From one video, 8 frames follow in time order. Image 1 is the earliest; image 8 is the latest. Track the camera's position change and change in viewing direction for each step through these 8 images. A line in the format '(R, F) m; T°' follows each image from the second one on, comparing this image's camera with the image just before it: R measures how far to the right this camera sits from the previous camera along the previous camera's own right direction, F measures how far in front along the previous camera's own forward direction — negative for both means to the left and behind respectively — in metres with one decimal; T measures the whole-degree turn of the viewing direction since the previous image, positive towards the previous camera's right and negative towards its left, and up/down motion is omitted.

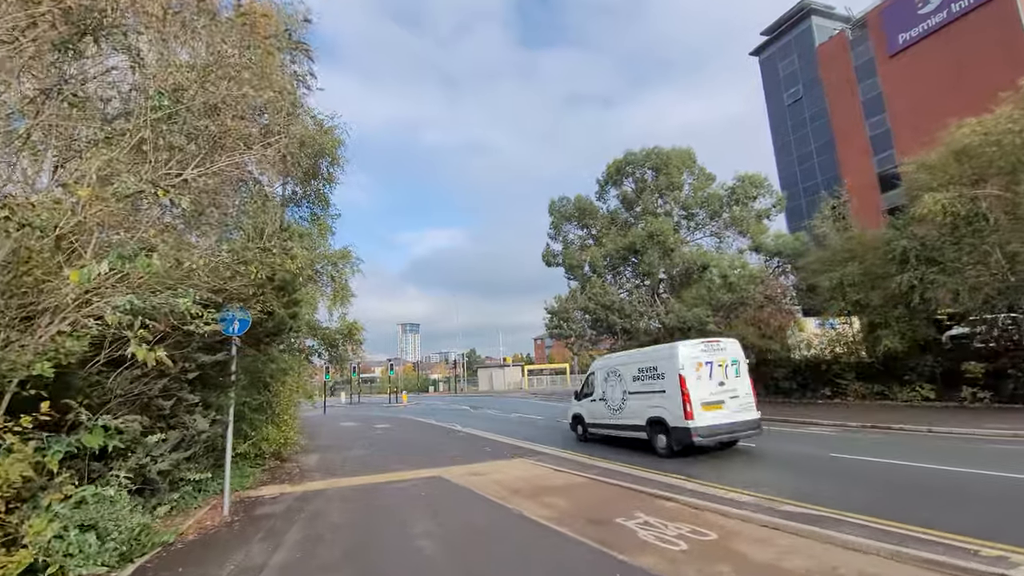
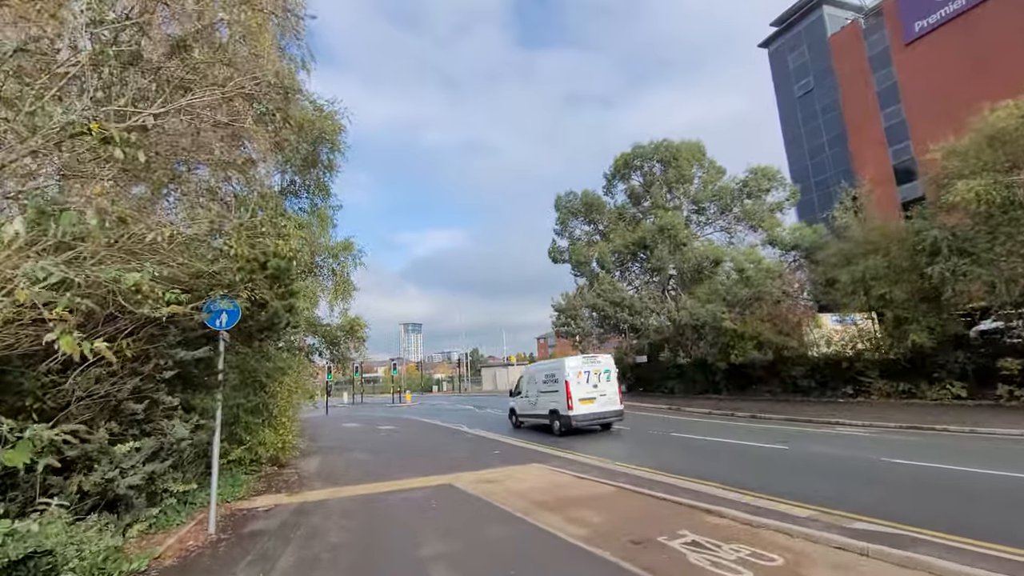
(-0.3, +0.9) m; 0°
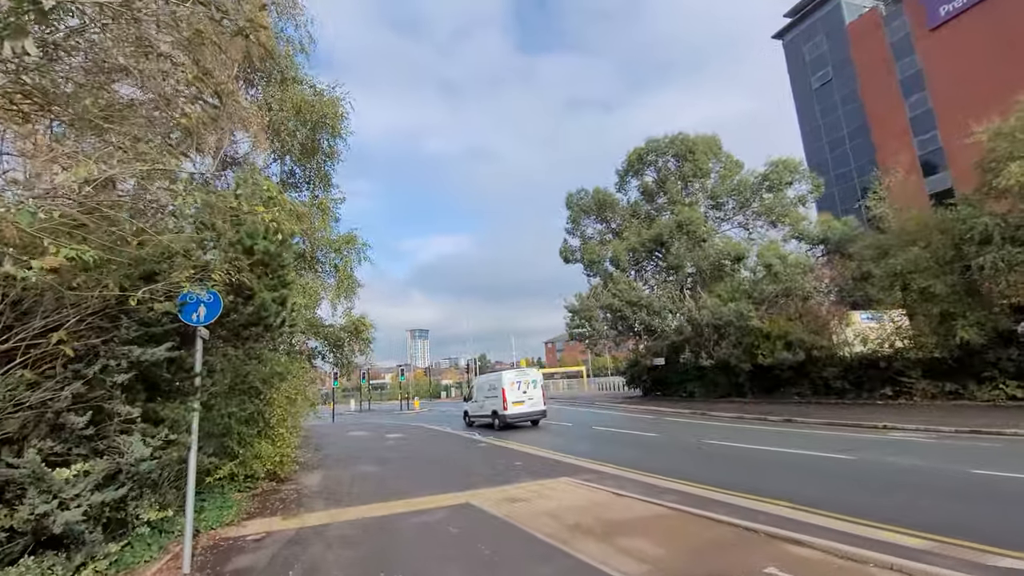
(-0.4, +1.2) m; -1°
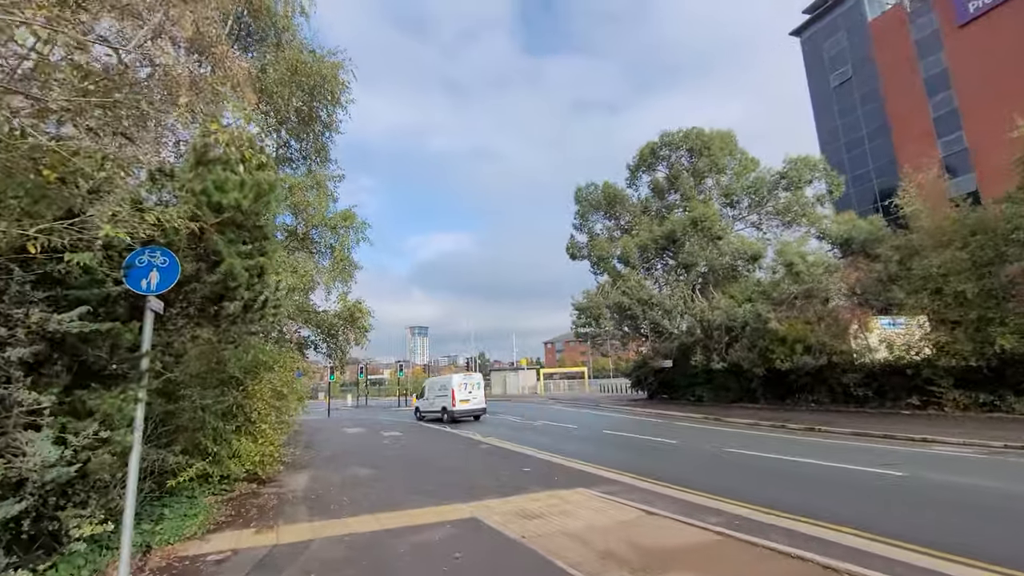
(-0.3, +1.2) m; 0°
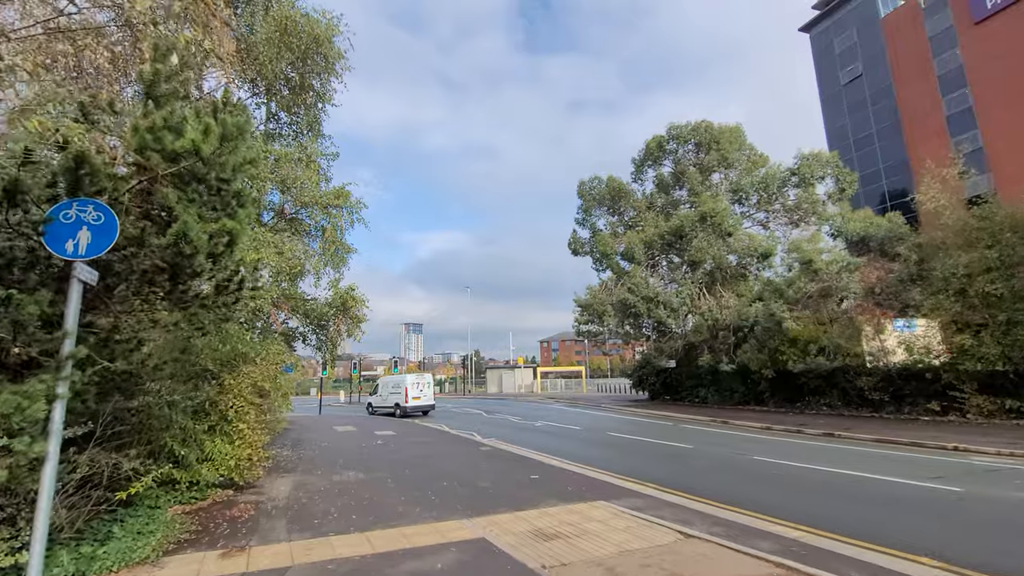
(-0.3, +1.1) m; +1°
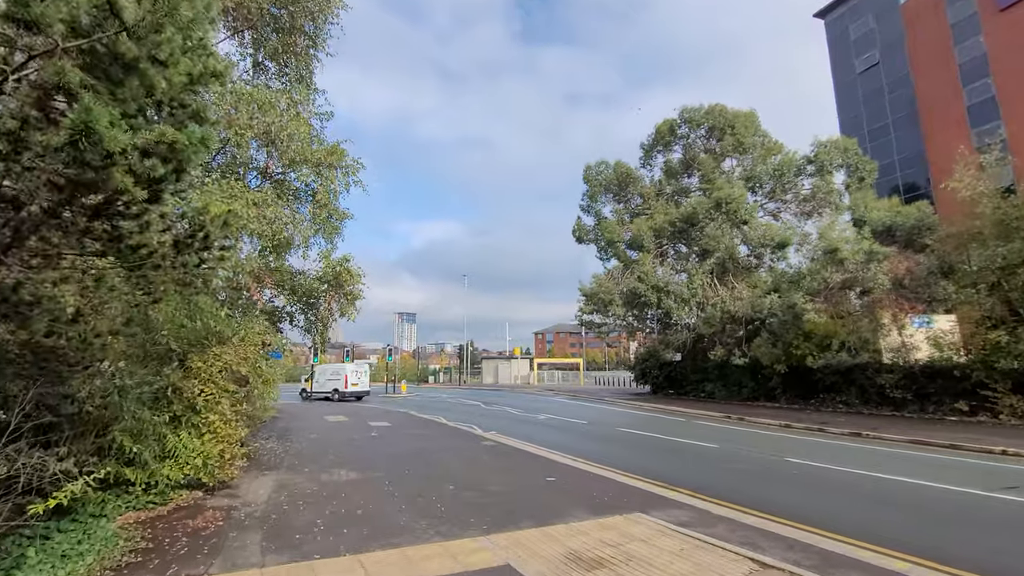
(-0.4, +1.4) m; +1°
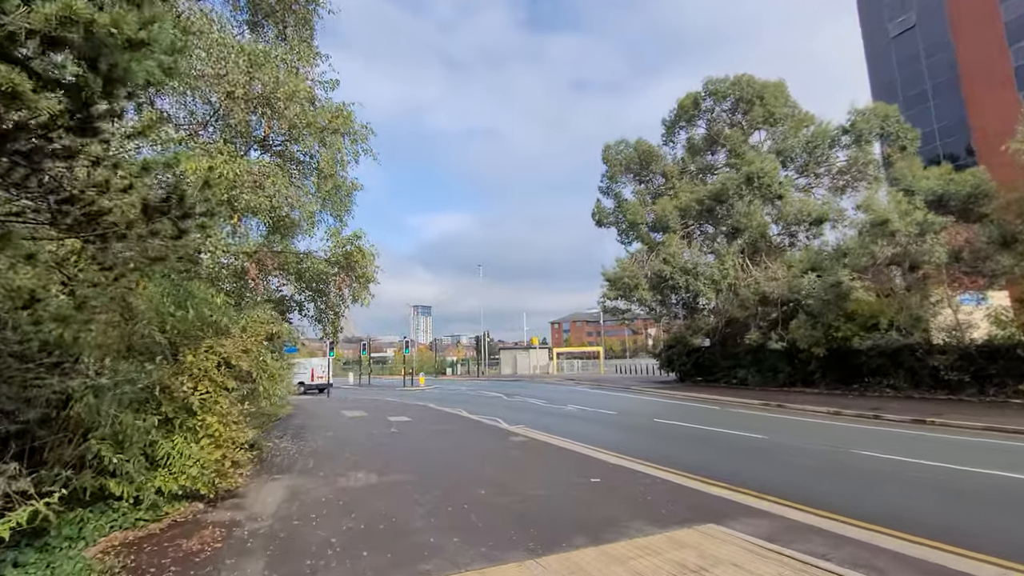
(-0.3, +1.1) m; -2°
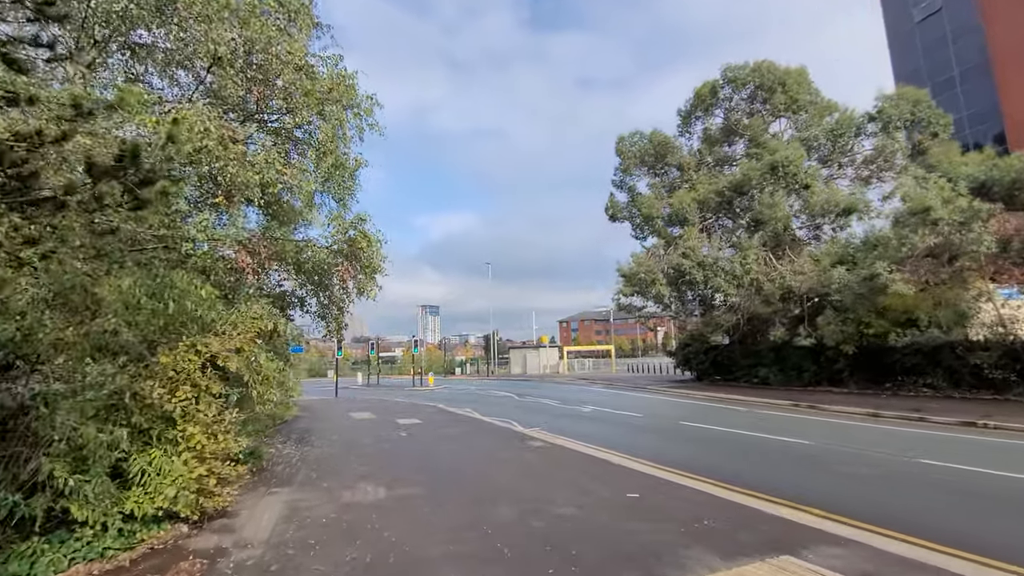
(-0.3, +0.9) m; -1°
